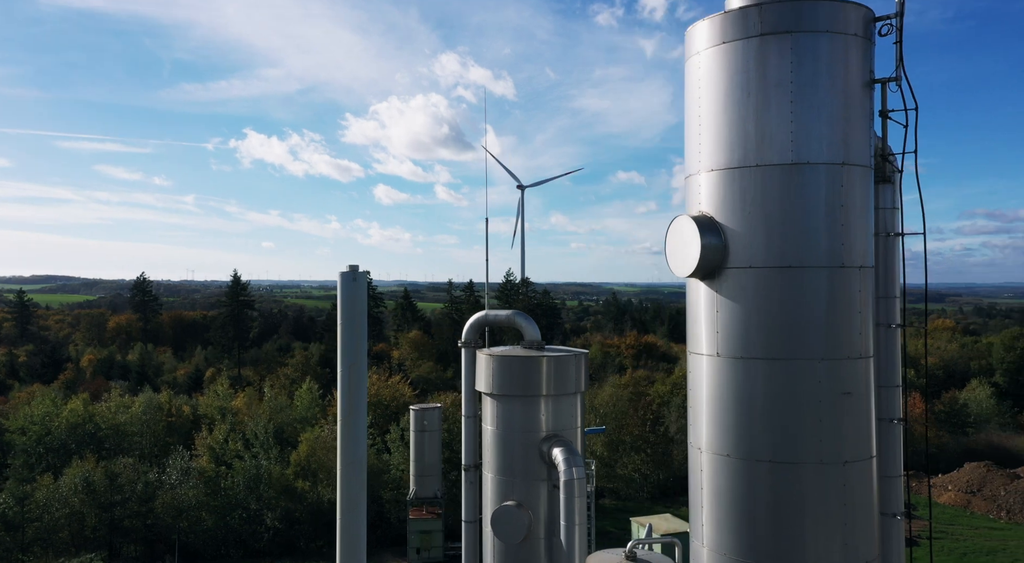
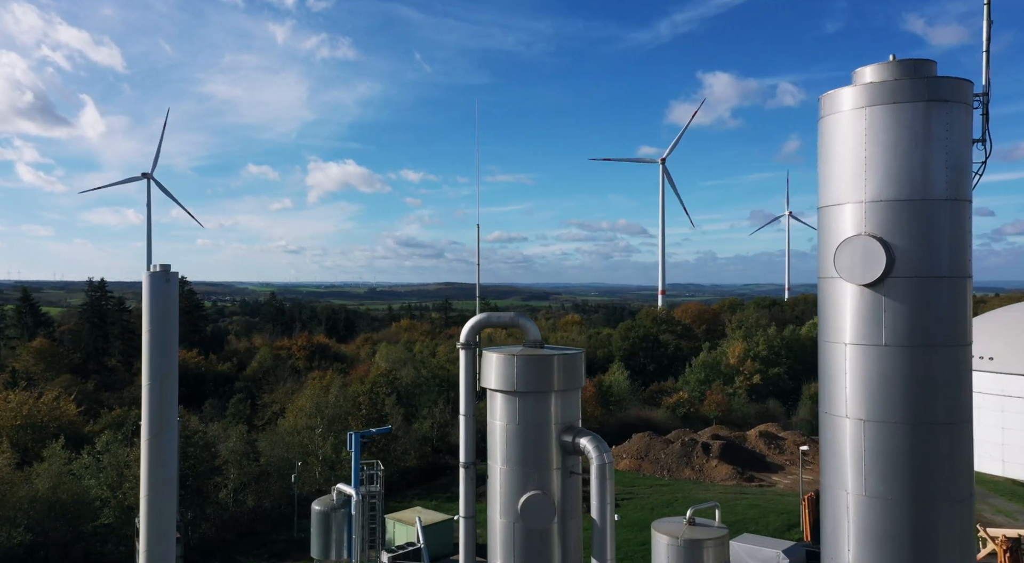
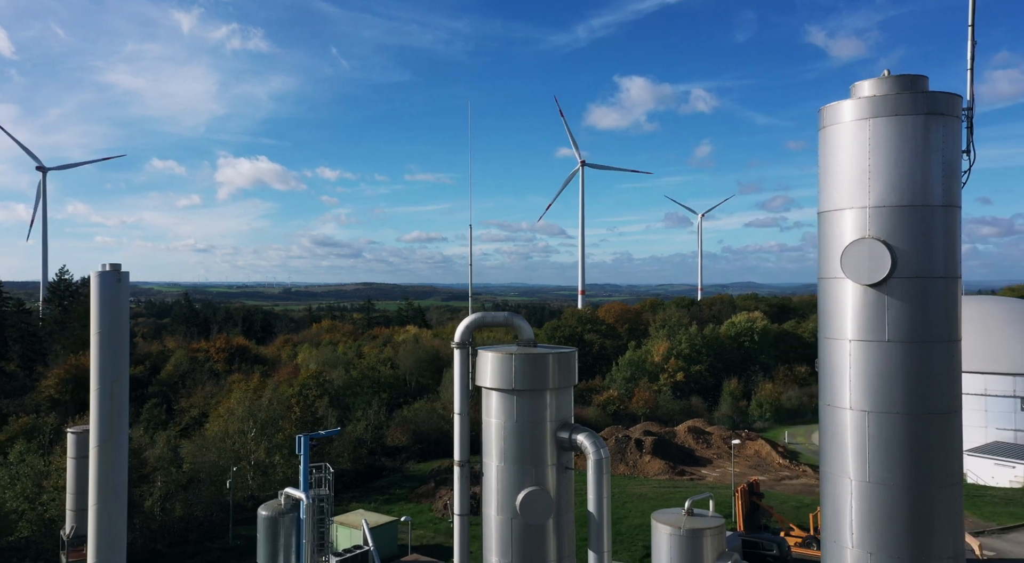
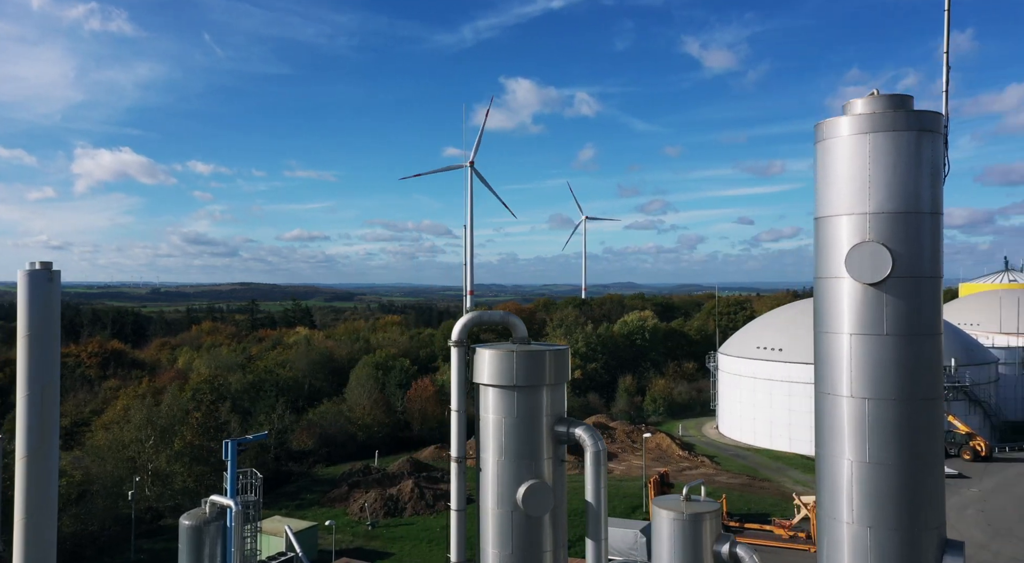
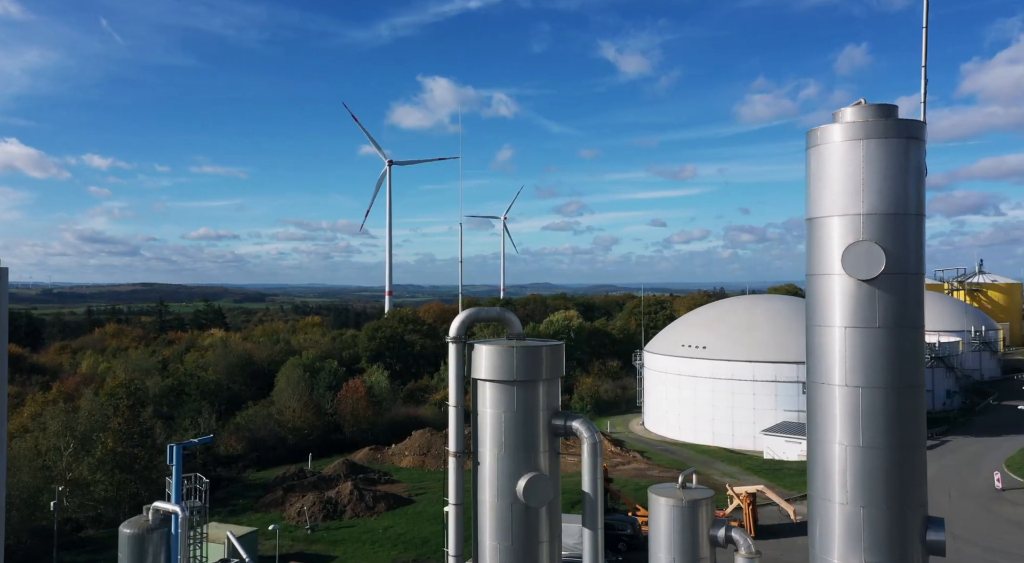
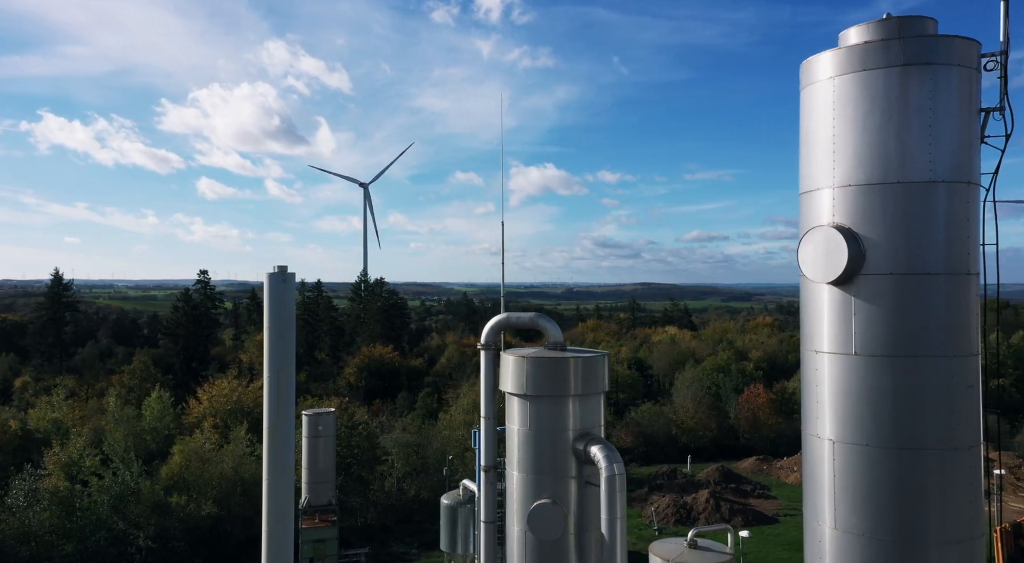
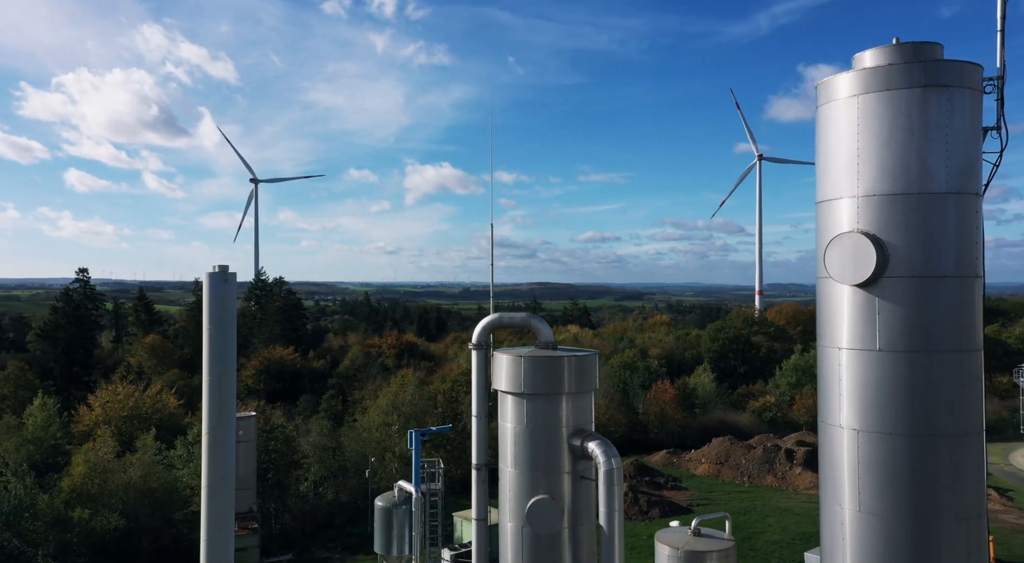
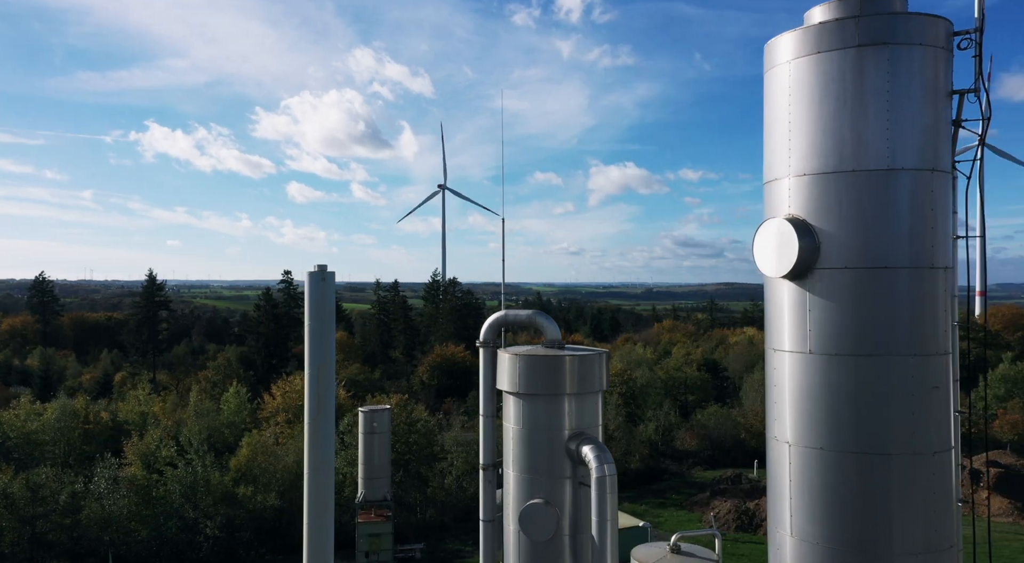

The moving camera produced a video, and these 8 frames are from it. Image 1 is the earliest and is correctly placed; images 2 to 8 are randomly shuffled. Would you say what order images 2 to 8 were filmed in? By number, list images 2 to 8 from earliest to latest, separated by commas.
8, 6, 7, 2, 3, 4, 5
